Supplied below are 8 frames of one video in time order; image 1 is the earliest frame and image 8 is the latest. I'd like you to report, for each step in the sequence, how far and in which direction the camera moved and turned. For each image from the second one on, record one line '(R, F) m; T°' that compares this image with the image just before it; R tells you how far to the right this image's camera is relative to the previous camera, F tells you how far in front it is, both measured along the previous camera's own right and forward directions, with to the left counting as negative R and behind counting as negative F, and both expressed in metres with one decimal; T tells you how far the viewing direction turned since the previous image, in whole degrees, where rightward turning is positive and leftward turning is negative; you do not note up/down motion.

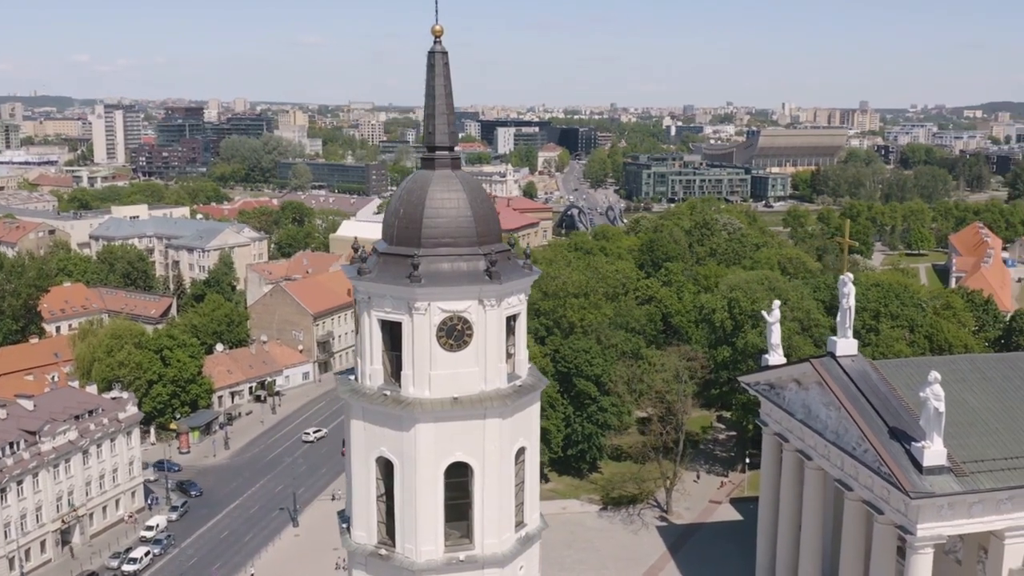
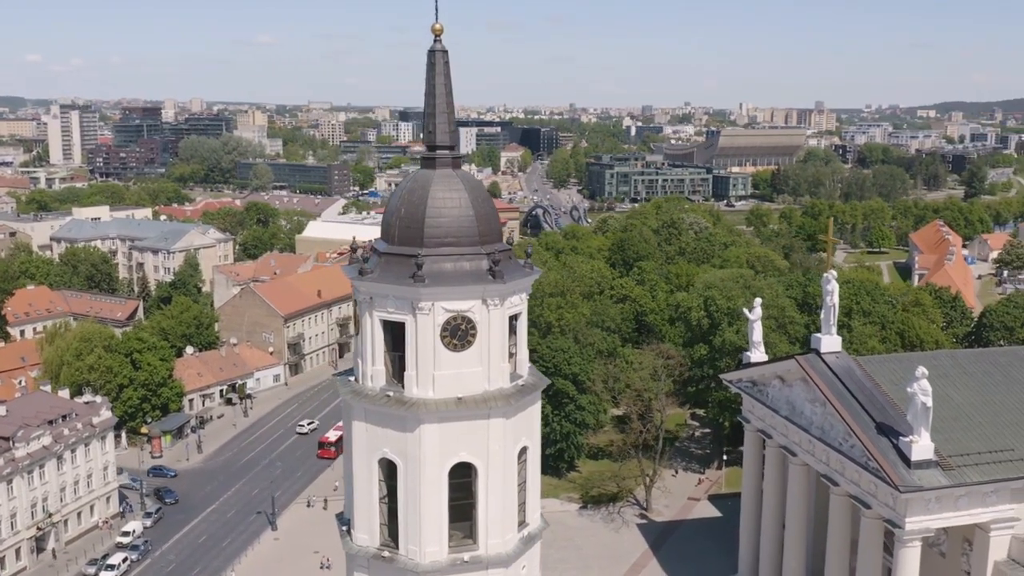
(-1.3, +0.1) m; +2°
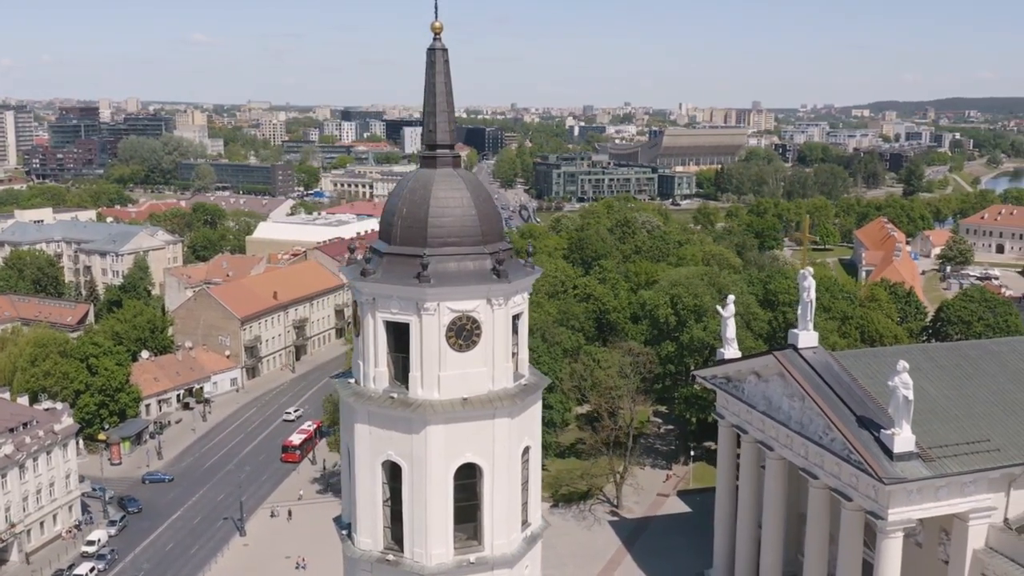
(-1.8, +0.1) m; +4°
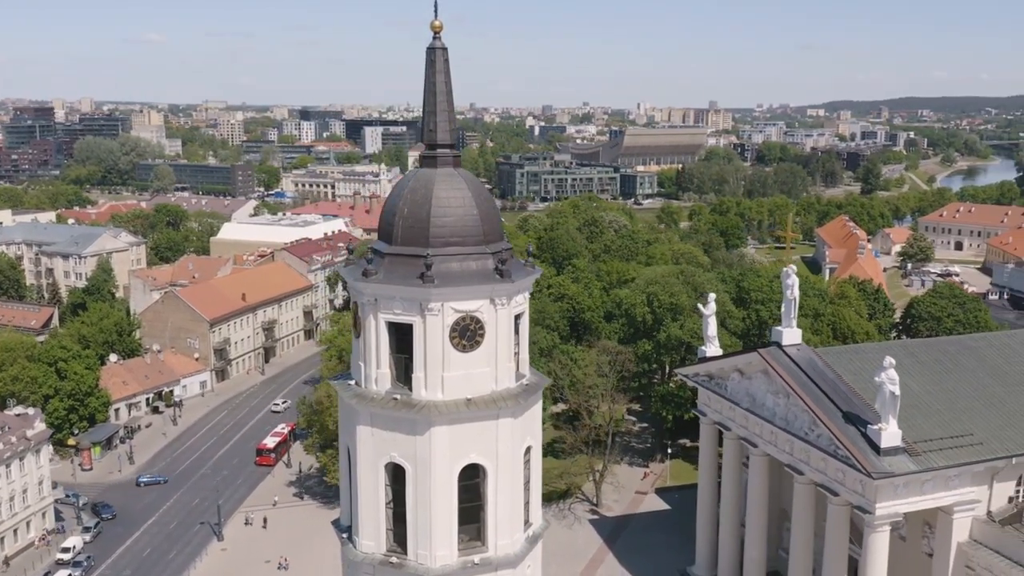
(-1.3, +0.1) m; +2°
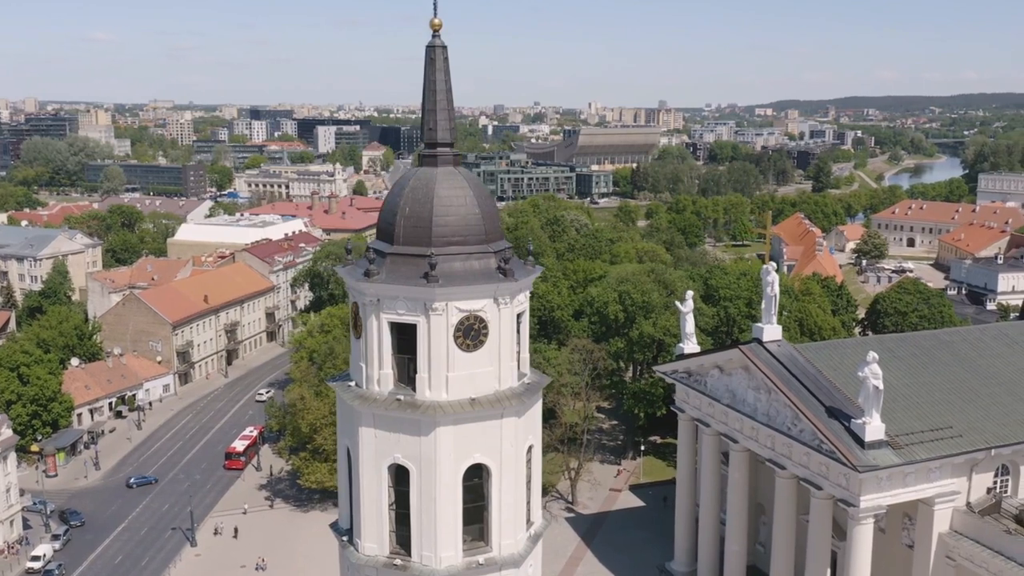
(-1.5, +0.1) m; +3°
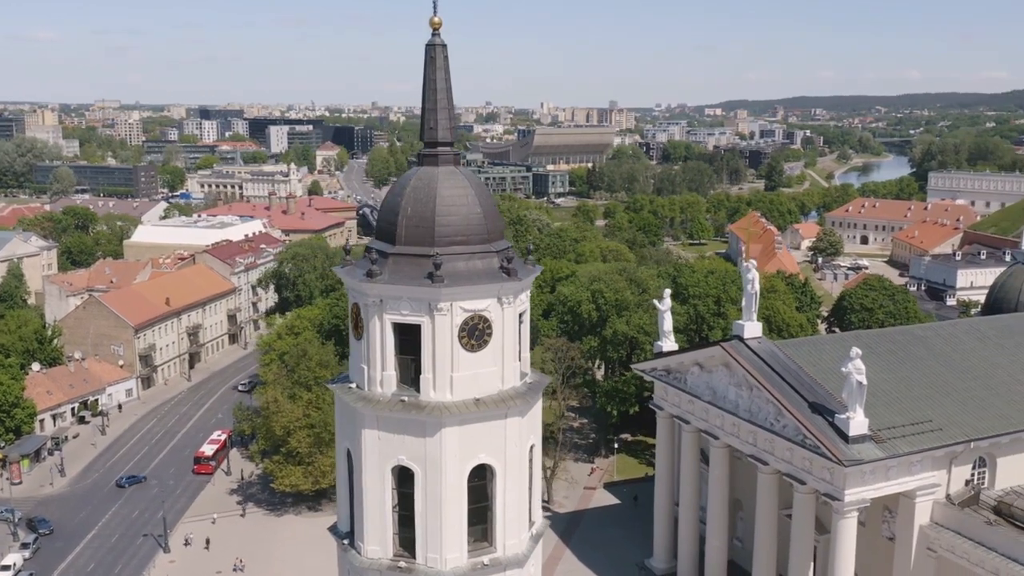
(-1.5, +0.1) m; +3°
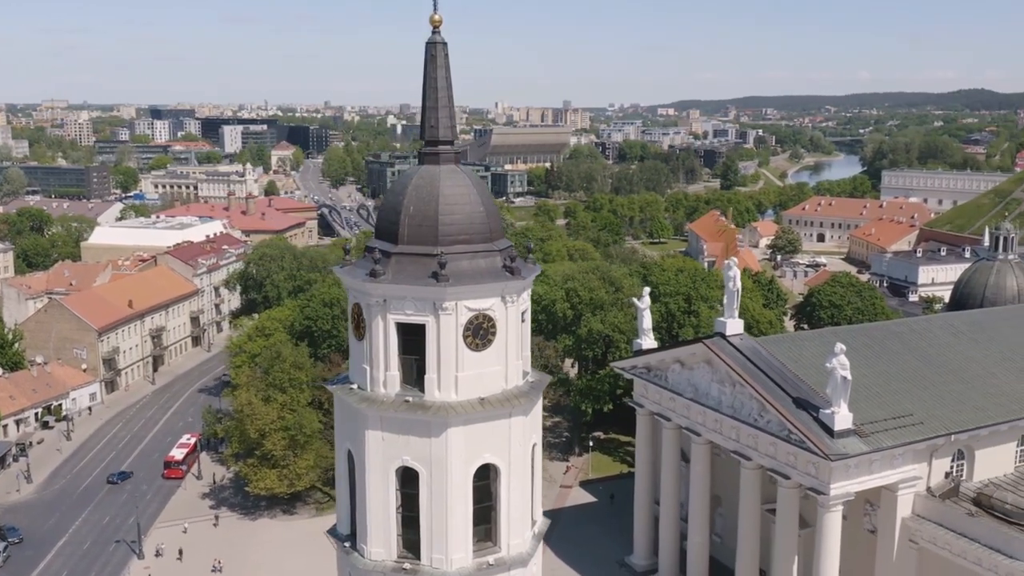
(-1.4, +0.1) m; +3°
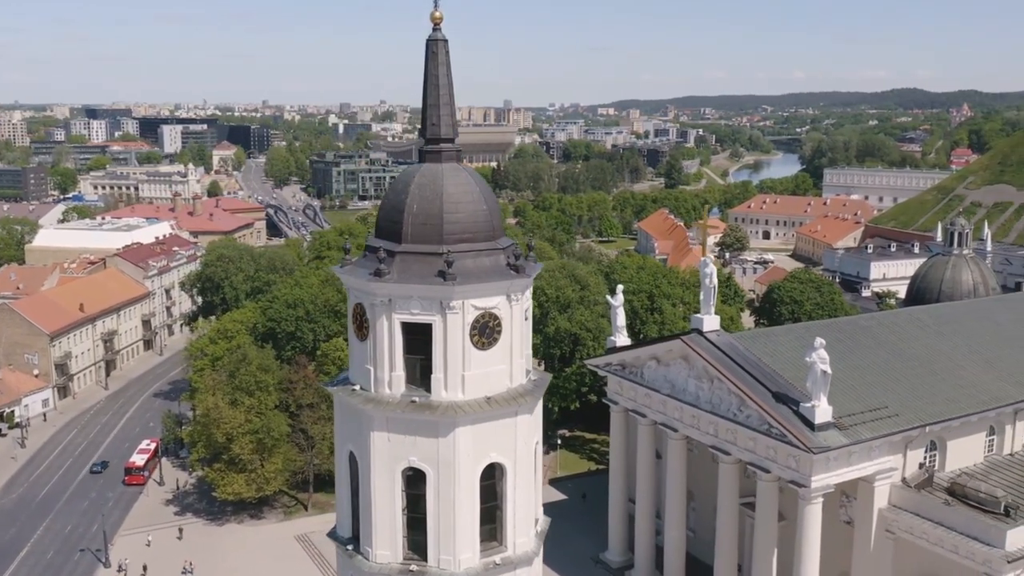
(-1.8, +0.1) m; +4°
